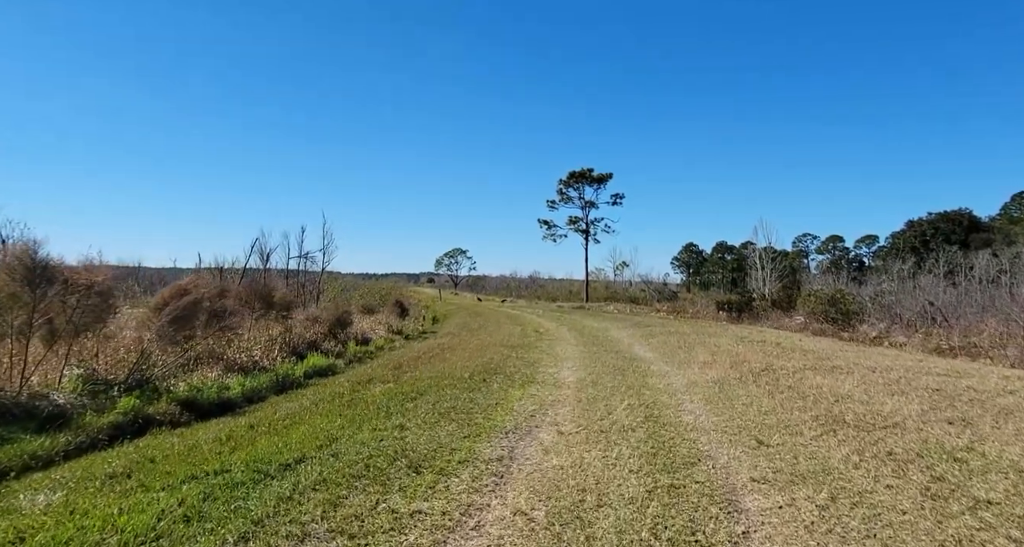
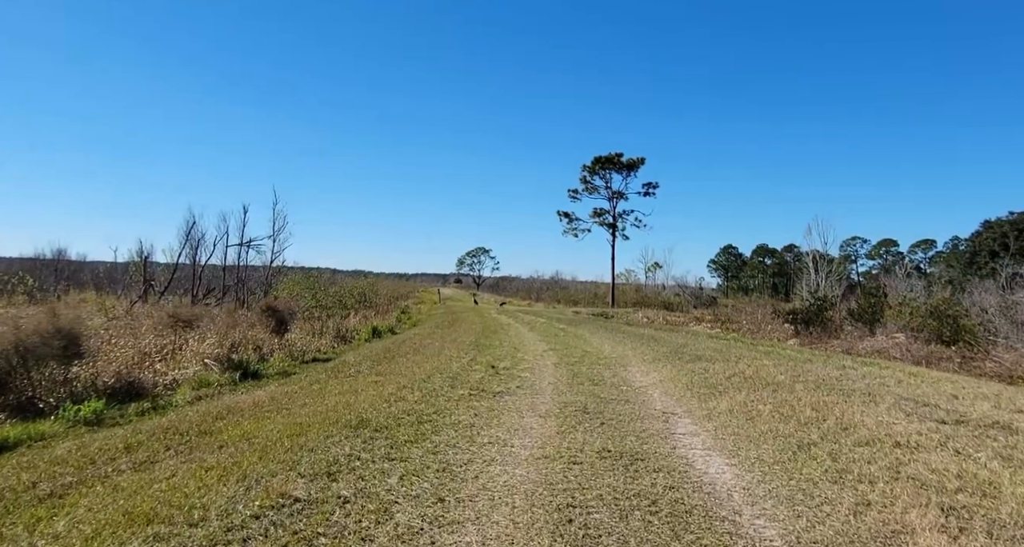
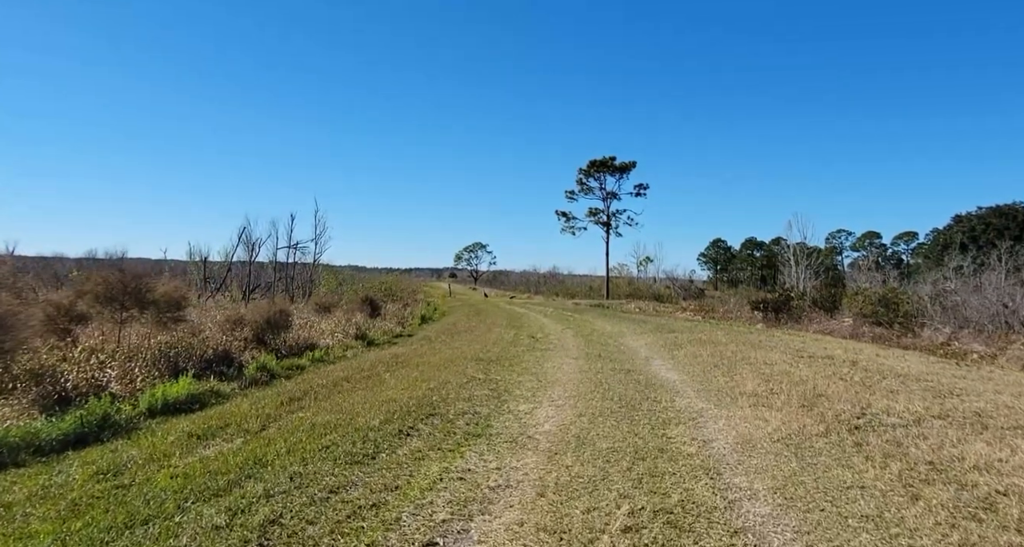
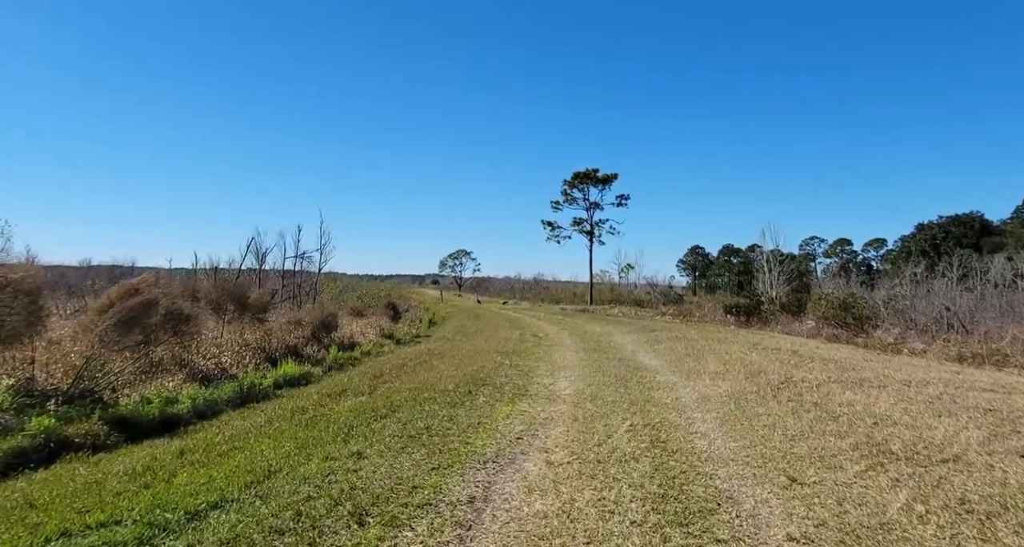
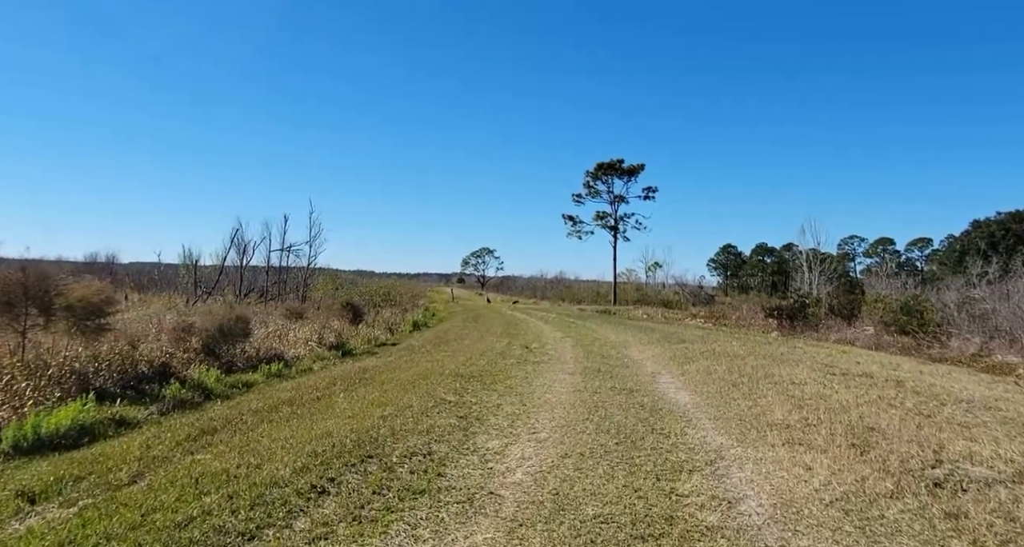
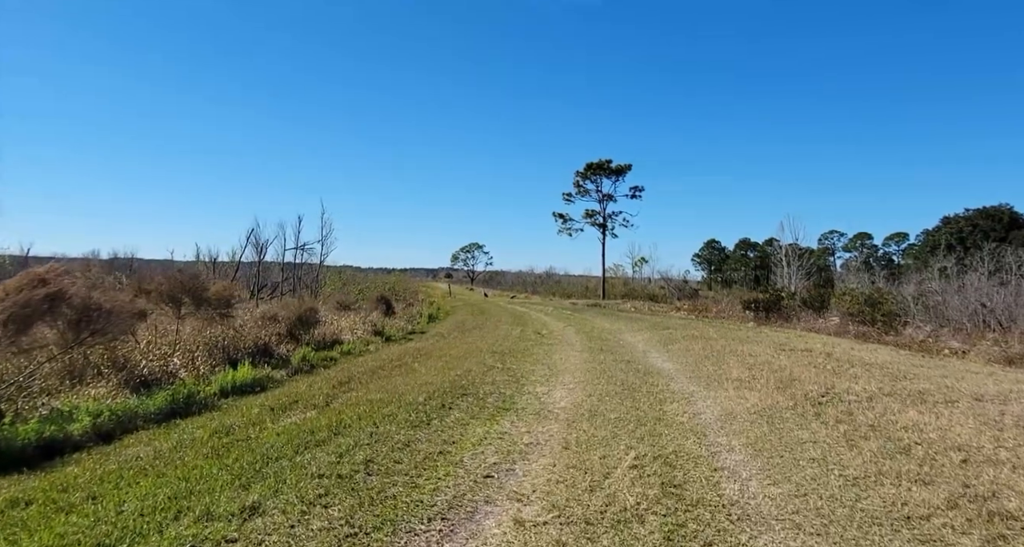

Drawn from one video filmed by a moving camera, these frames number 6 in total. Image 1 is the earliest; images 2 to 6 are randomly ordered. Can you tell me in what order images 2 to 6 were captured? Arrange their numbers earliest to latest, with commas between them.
4, 6, 3, 5, 2
